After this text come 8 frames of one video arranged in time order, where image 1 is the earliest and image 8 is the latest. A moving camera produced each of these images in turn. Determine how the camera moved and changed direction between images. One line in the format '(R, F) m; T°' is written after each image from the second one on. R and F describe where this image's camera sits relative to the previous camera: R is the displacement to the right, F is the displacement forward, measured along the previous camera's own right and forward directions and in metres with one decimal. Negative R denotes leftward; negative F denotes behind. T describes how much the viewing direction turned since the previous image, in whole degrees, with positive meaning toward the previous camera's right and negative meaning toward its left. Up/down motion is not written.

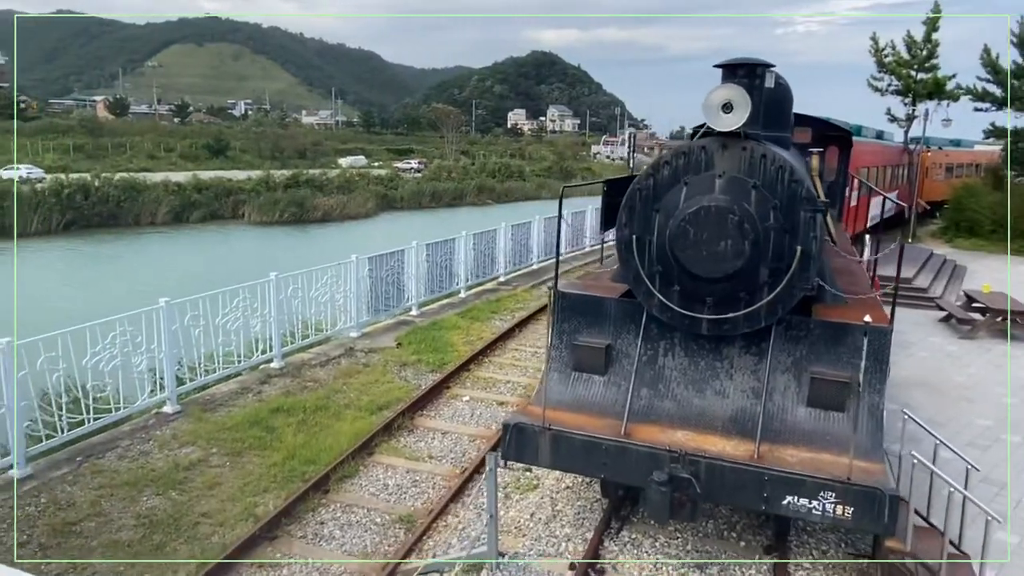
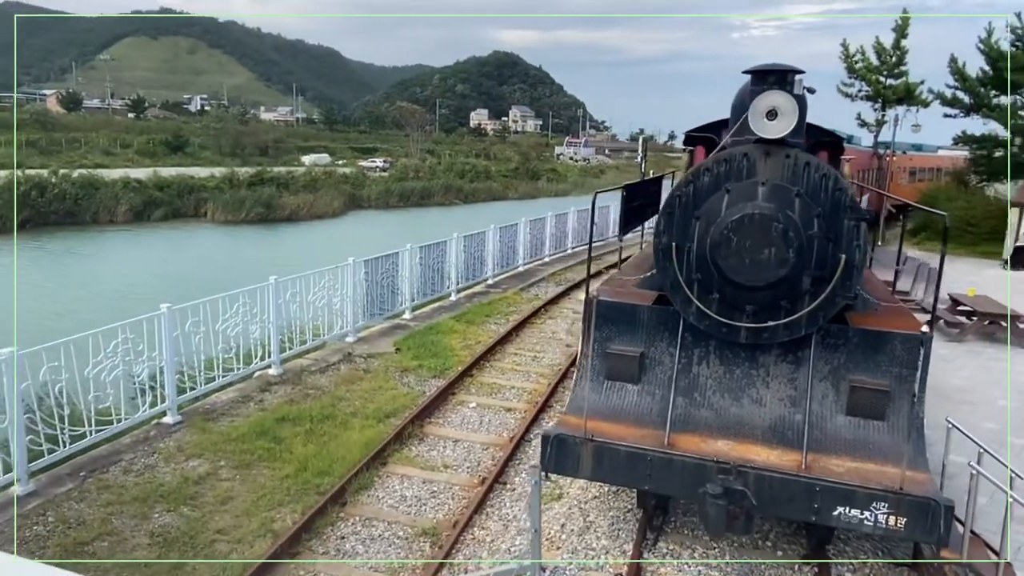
(-0.4, +0.1) m; +3°
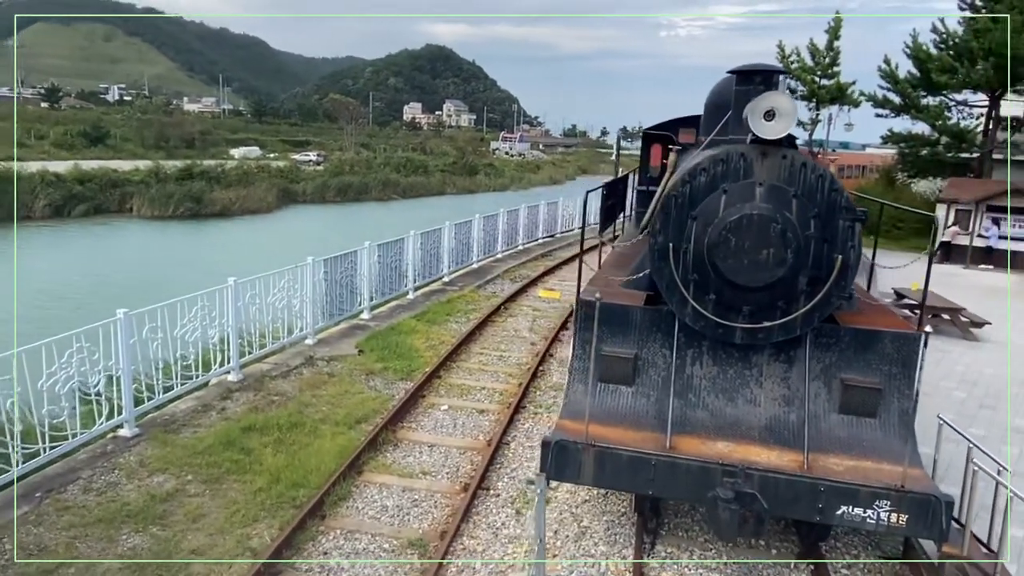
(-0.3, +0.1) m; +5°
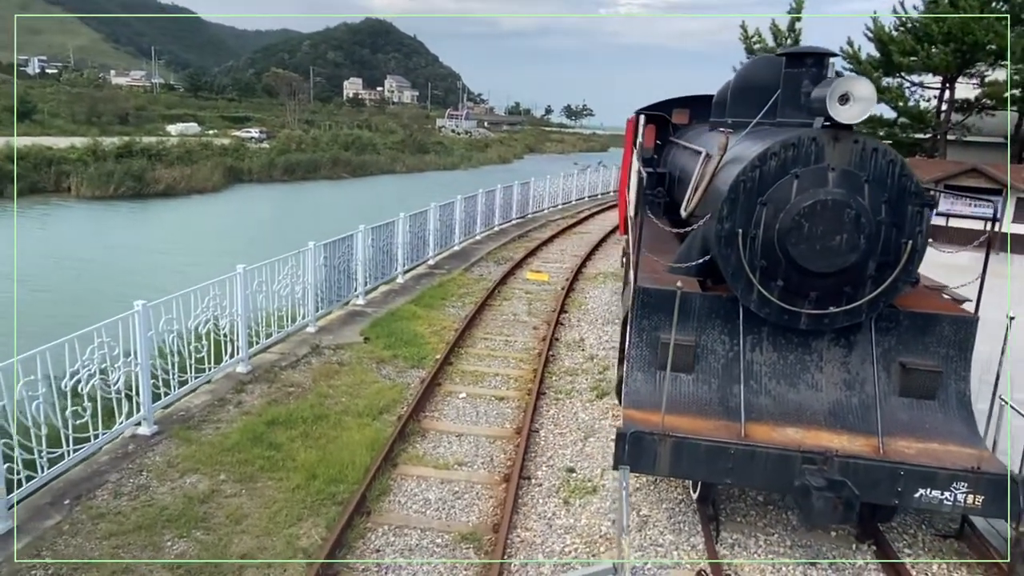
(-0.7, +0.2) m; +4°
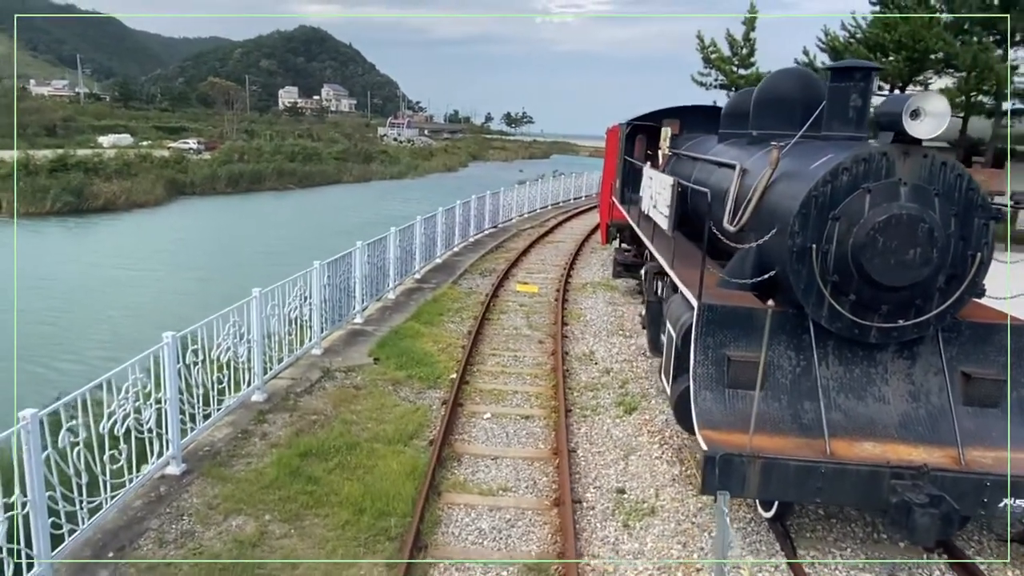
(-0.7, +0.2) m; +4°
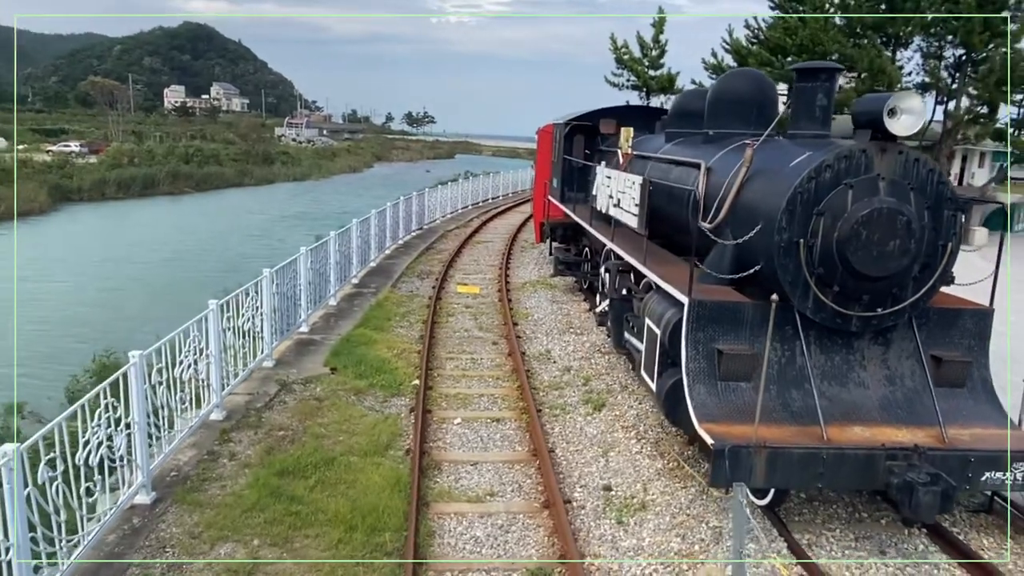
(-0.5, +0.1) m; +7°
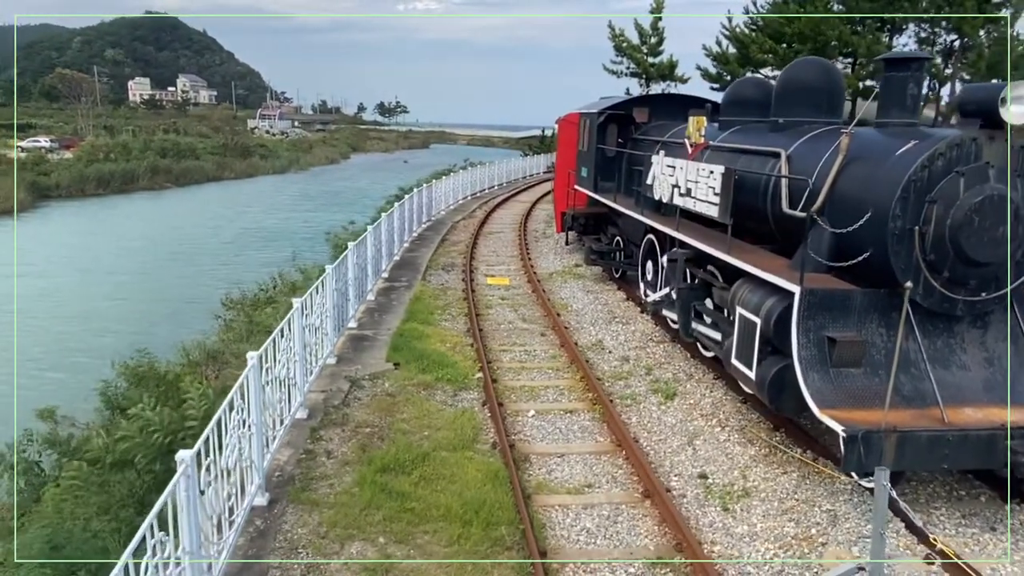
(-0.9, 0.0) m; +2°
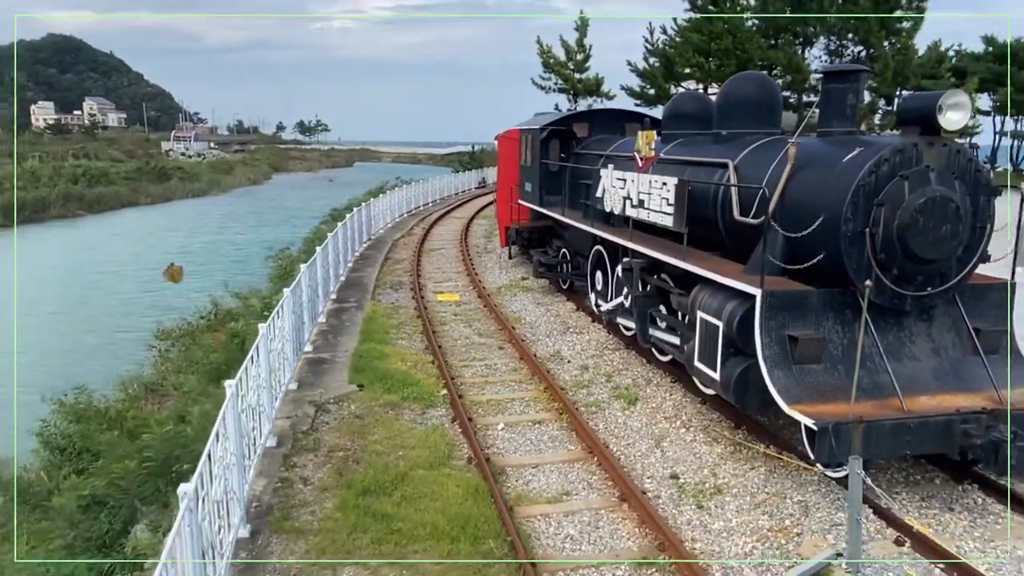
(-0.3, -0.1) m; +5°
